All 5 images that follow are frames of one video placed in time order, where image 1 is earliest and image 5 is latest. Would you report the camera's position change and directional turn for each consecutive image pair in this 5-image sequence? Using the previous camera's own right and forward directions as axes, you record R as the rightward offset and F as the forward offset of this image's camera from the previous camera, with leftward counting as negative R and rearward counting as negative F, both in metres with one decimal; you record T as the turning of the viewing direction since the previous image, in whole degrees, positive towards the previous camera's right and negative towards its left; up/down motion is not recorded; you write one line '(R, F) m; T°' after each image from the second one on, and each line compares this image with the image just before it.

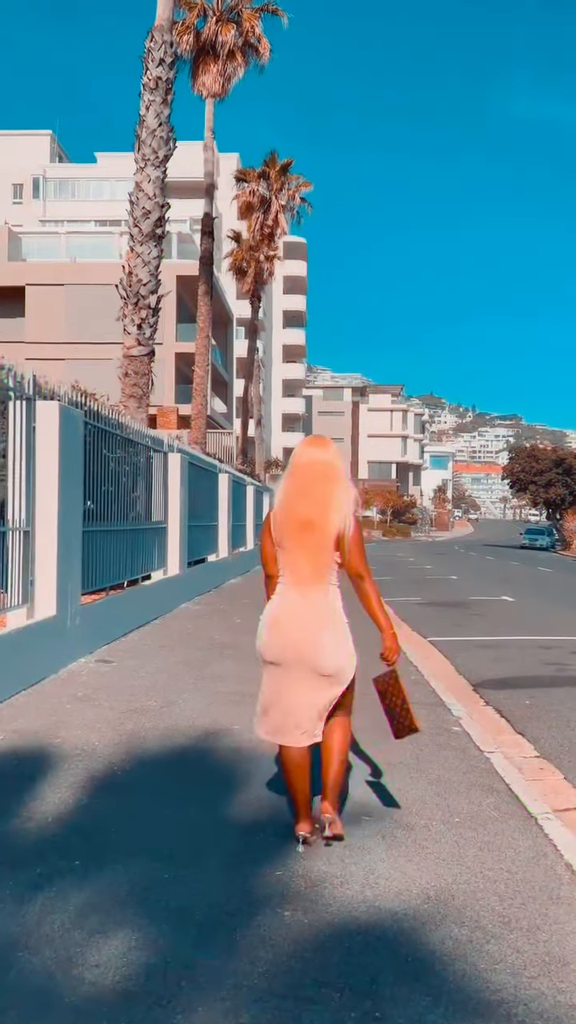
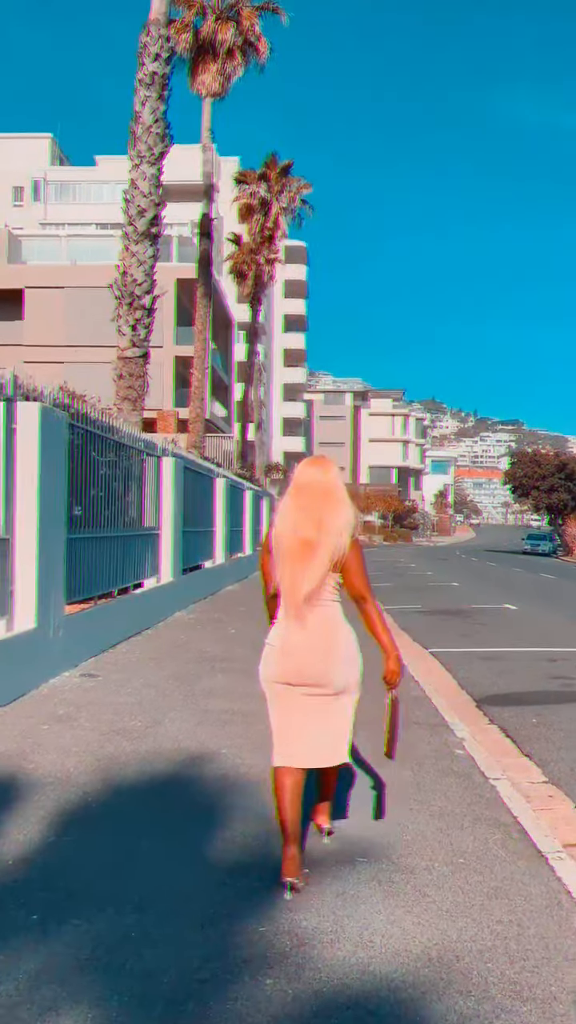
(+0.1, +0.4) m; 0°
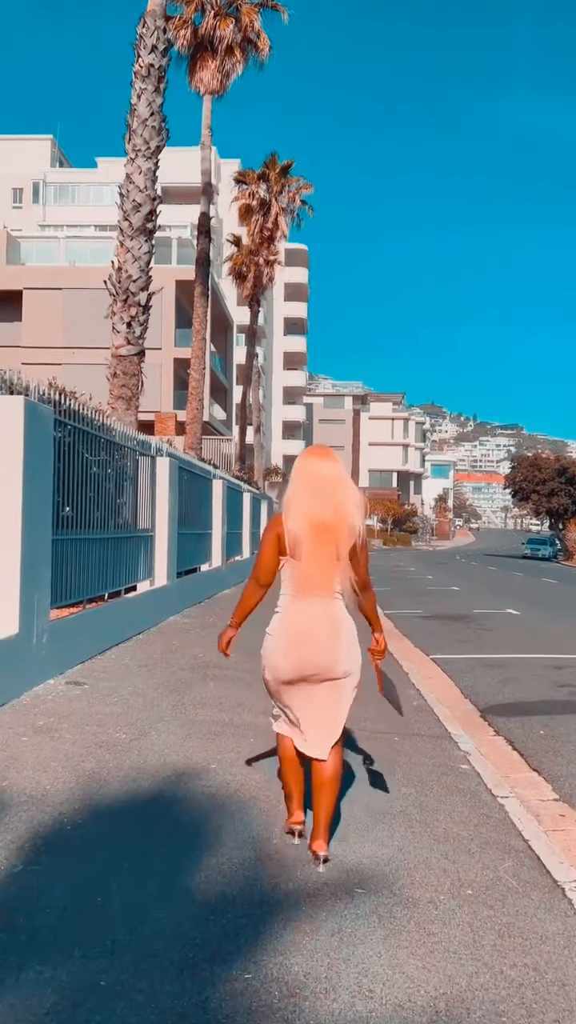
(0.0, +0.4) m; 0°
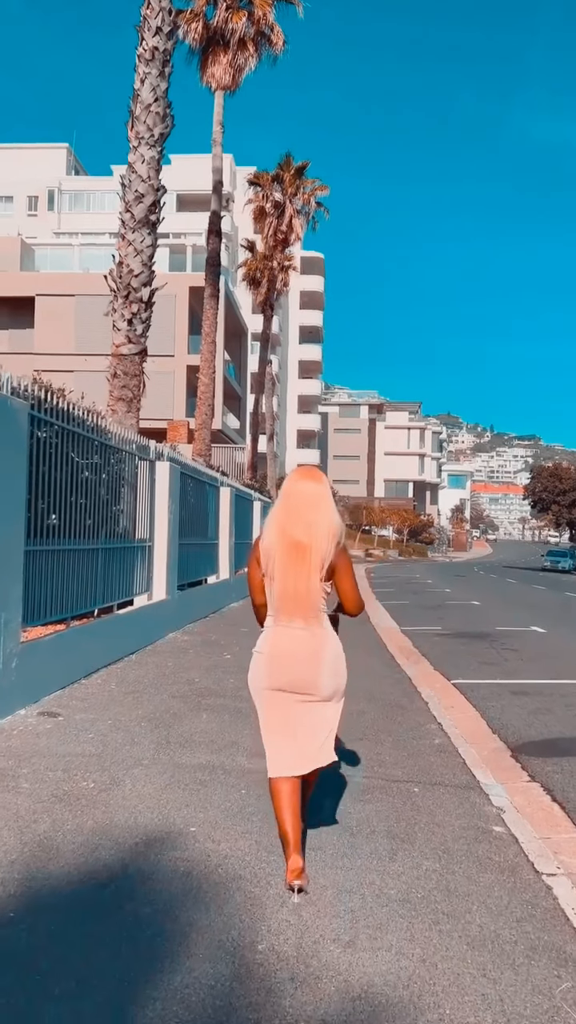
(+0.1, +1.0) m; -1°
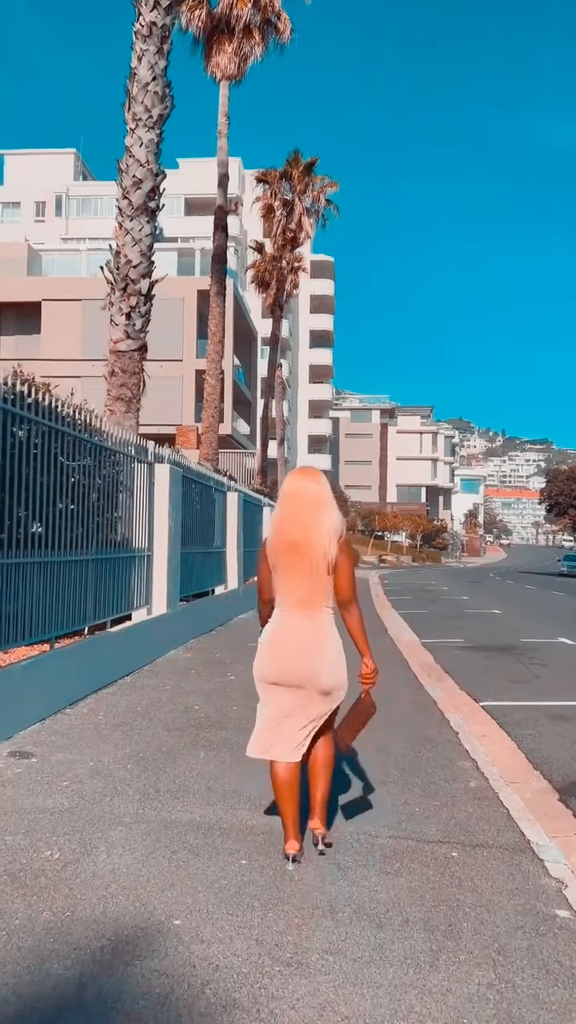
(0.0, +1.0) m; -1°
